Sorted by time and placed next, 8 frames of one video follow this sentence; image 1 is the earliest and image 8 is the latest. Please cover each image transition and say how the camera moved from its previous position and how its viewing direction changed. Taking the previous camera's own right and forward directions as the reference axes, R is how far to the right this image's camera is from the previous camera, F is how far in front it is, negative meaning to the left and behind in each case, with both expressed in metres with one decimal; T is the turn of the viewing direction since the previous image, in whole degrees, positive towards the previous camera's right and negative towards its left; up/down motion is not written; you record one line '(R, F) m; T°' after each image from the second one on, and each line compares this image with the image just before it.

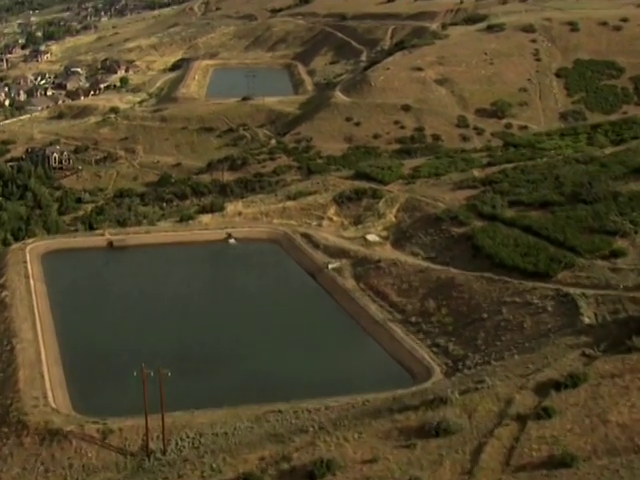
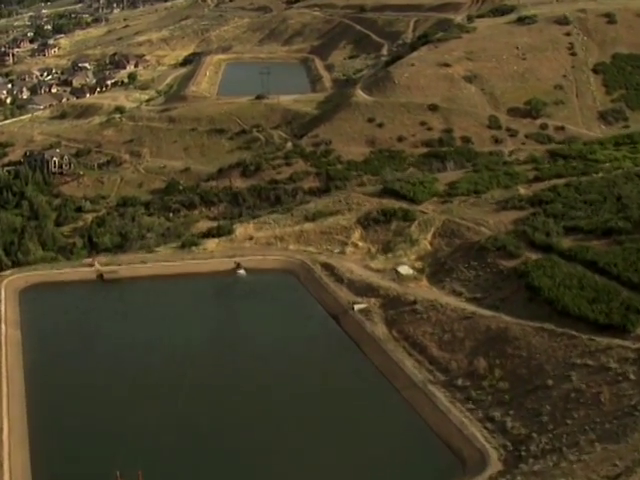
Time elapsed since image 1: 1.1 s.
(-0.1, +5.6) m; -1°
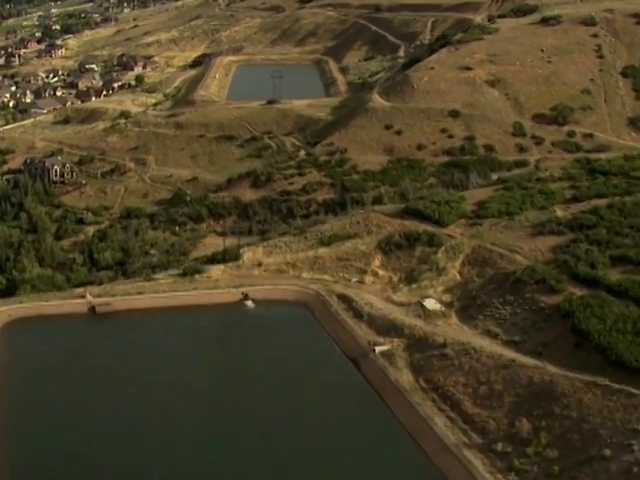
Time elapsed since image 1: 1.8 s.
(-0.1, +3.6) m; 0°
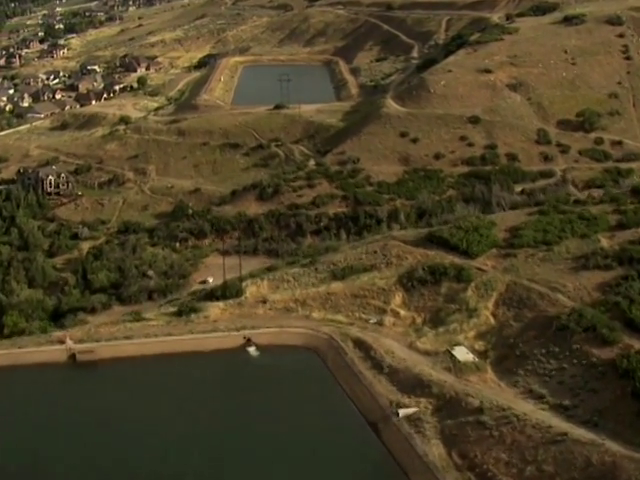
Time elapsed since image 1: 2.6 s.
(-0.1, +4.0) m; 0°
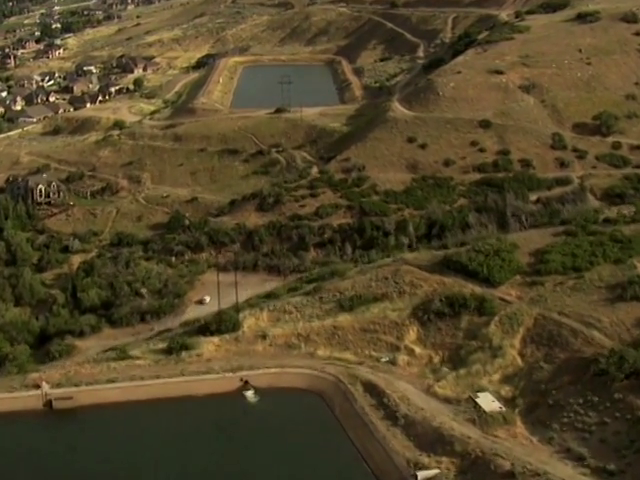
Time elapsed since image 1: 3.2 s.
(0.0, +3.0) m; 0°
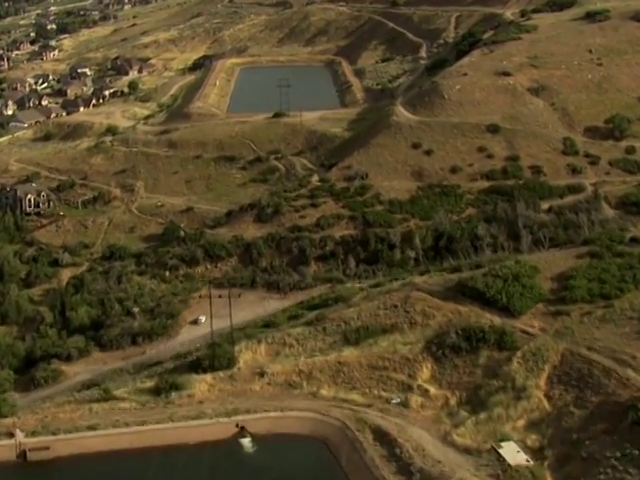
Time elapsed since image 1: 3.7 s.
(0.0, +2.5) m; 0°
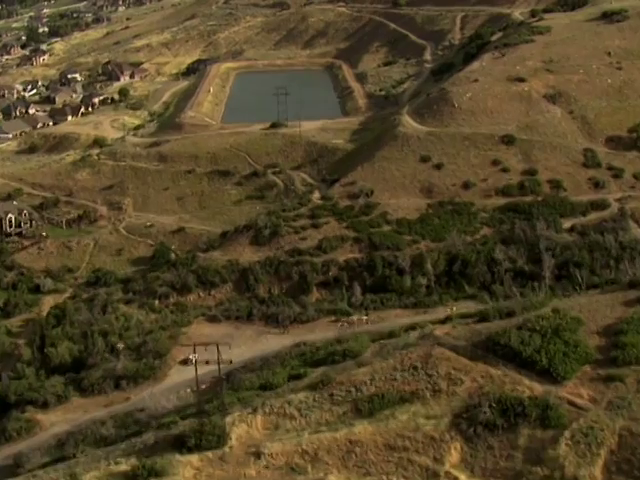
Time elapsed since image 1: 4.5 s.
(-0.1, +4.0) m; 0°
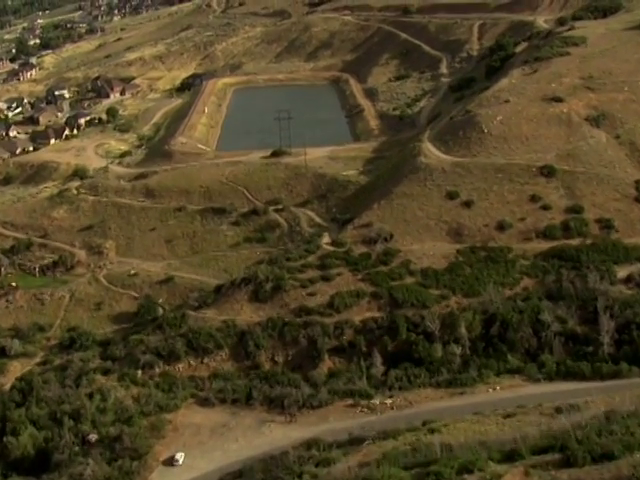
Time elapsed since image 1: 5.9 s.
(-0.2, +7.0) m; 0°
